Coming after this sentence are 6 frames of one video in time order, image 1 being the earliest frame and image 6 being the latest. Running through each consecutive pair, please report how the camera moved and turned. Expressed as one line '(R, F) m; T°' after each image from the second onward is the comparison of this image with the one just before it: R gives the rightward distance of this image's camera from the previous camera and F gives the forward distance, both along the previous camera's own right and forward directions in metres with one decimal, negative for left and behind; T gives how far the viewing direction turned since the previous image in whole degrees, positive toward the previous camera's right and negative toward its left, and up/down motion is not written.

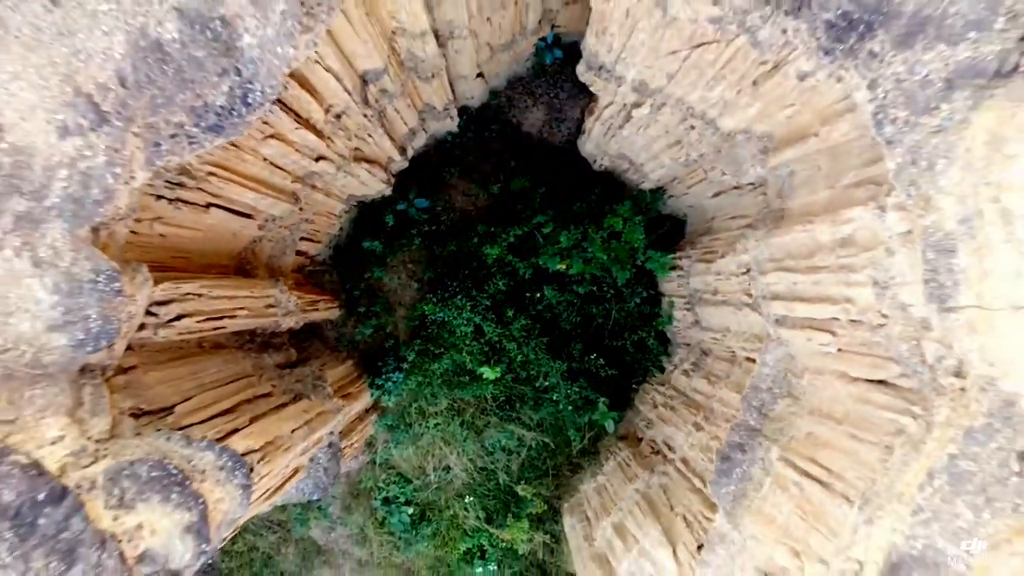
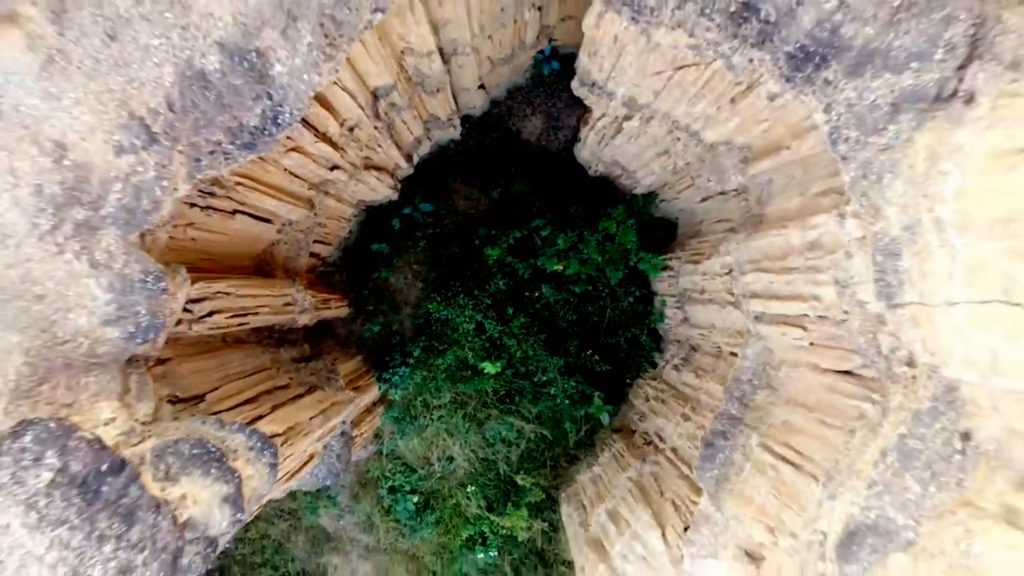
(0.0, -0.3) m; 0°
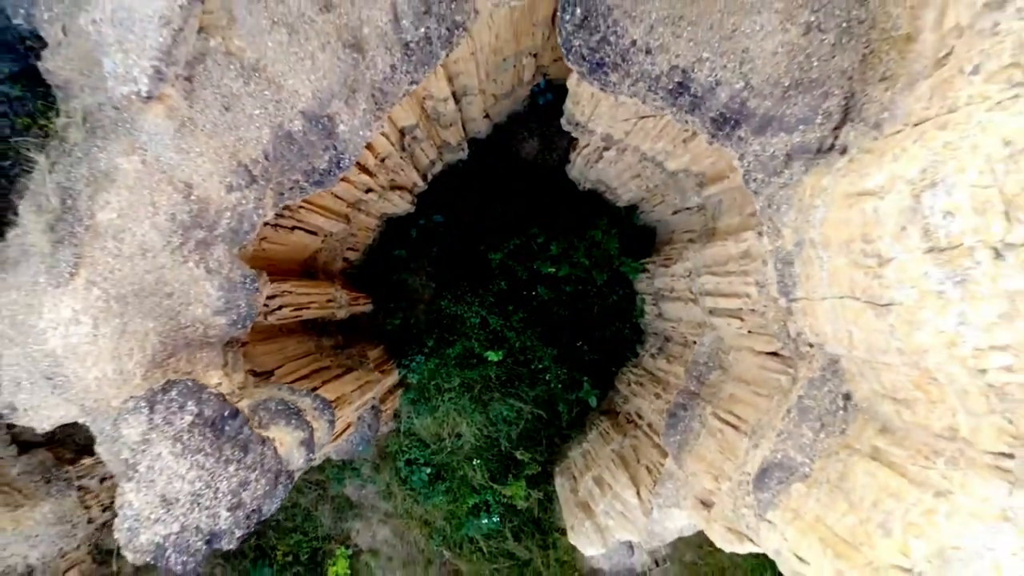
(0.0, -0.8) m; 0°
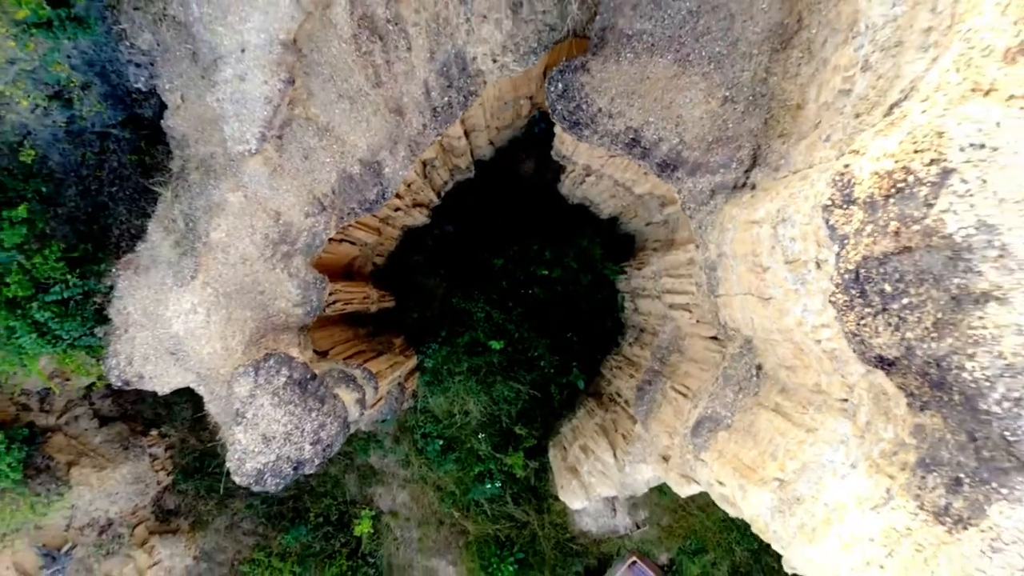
(0.0, -1.1) m; 0°
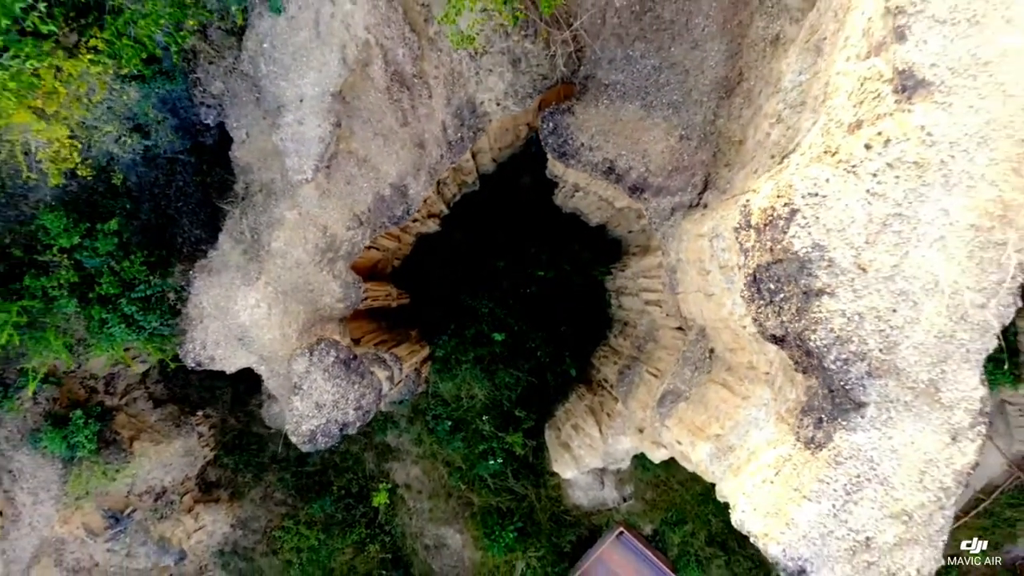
(0.0, -1.0) m; 0°
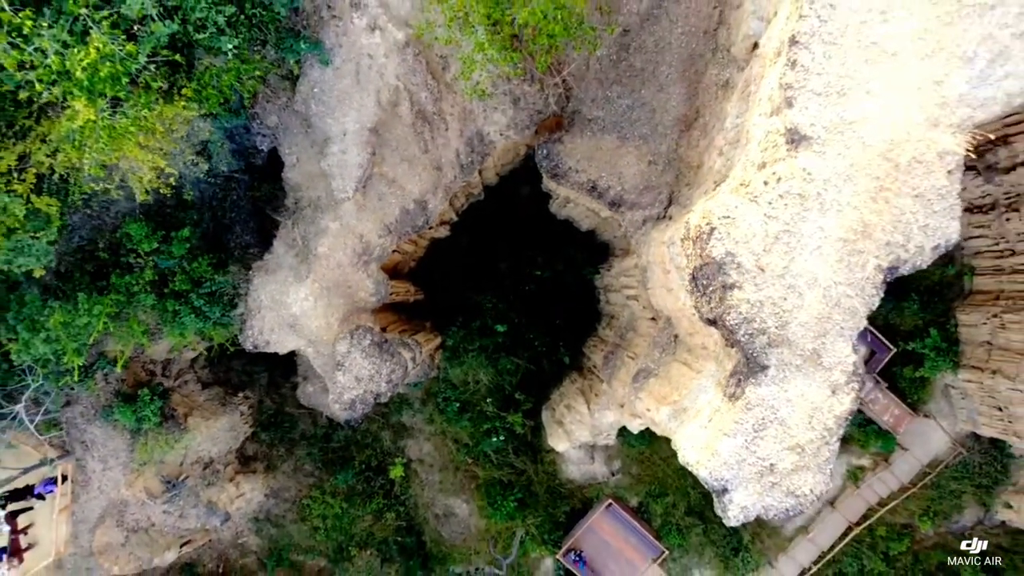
(0.0, -1.2) m; 0°
